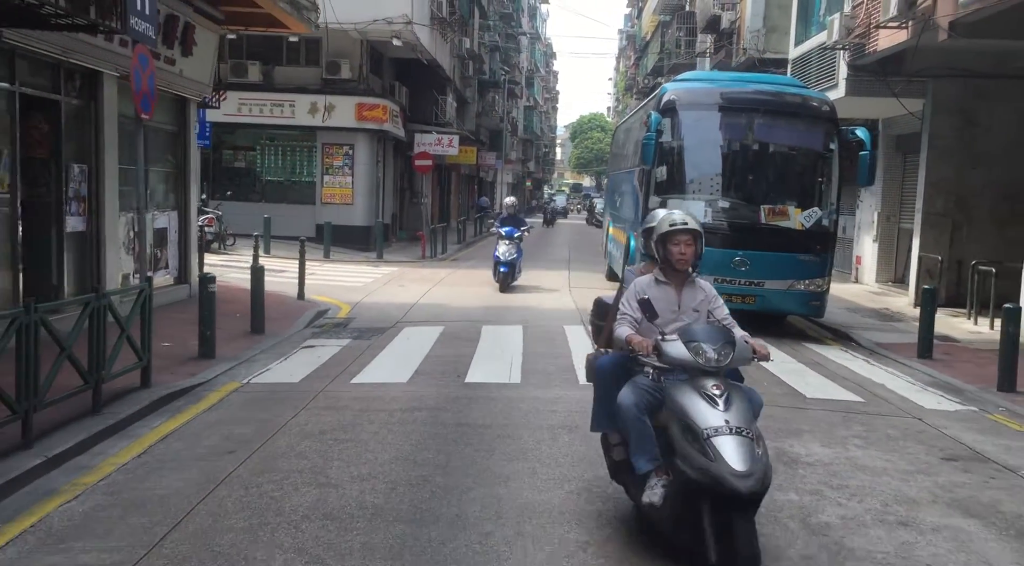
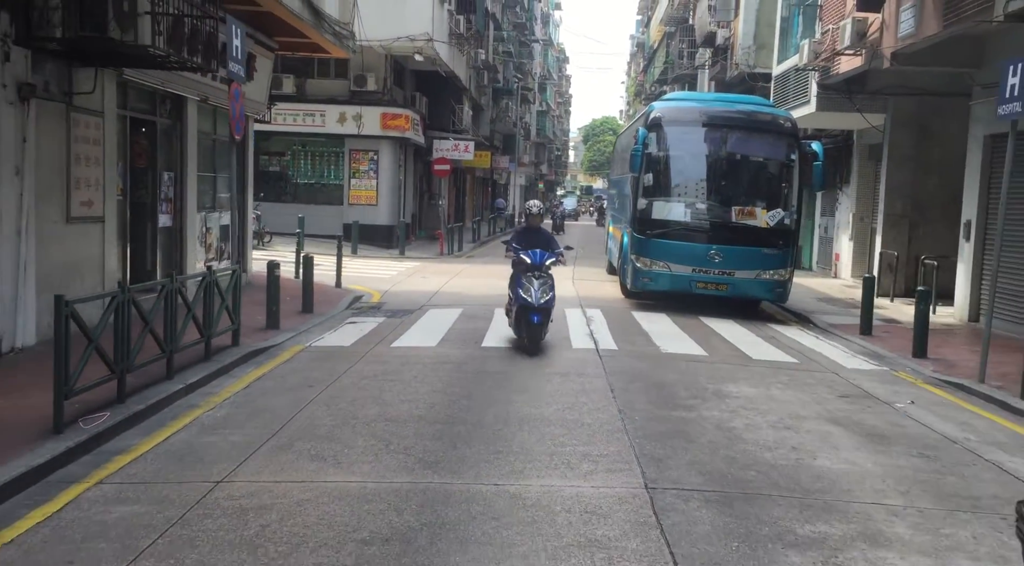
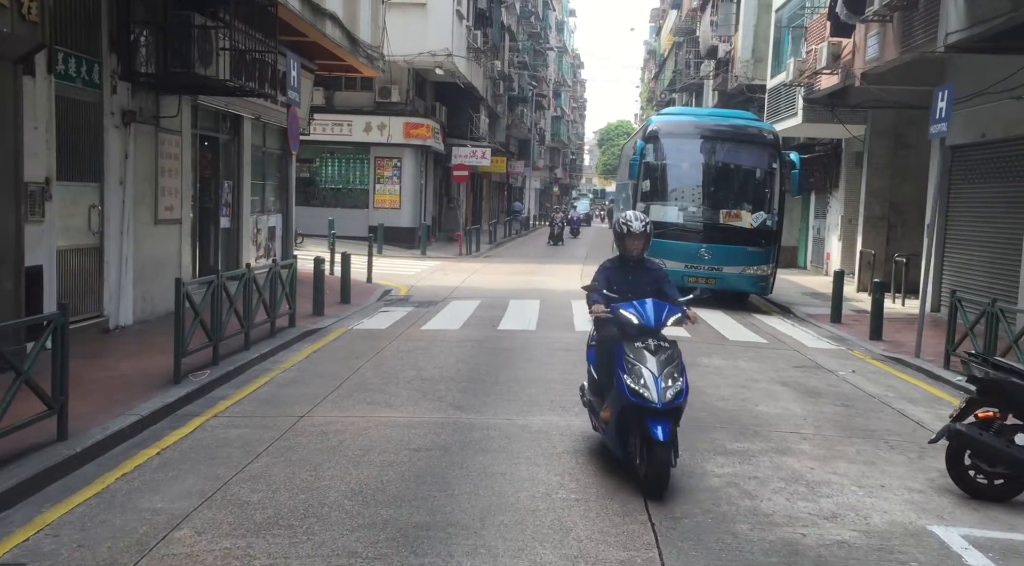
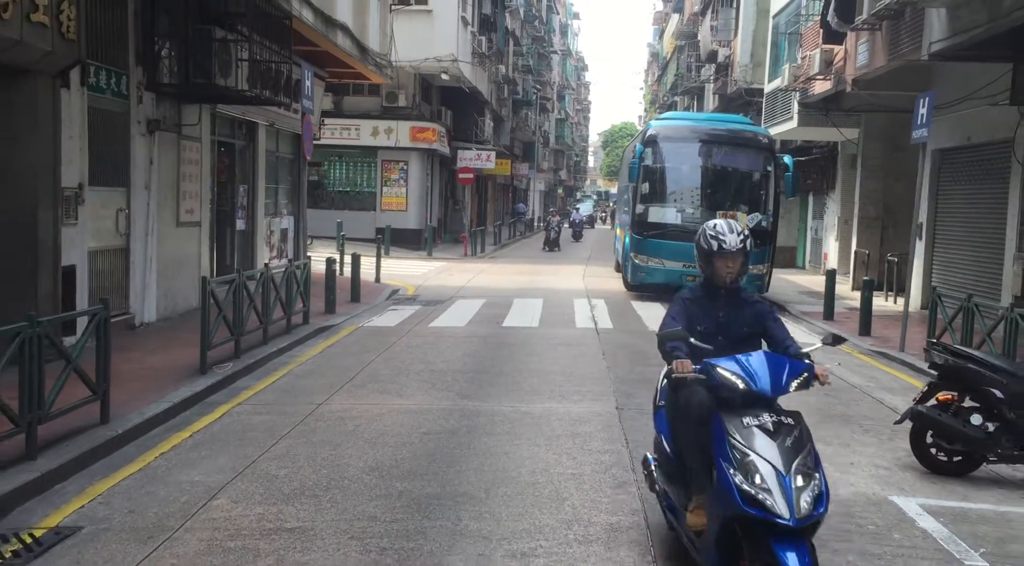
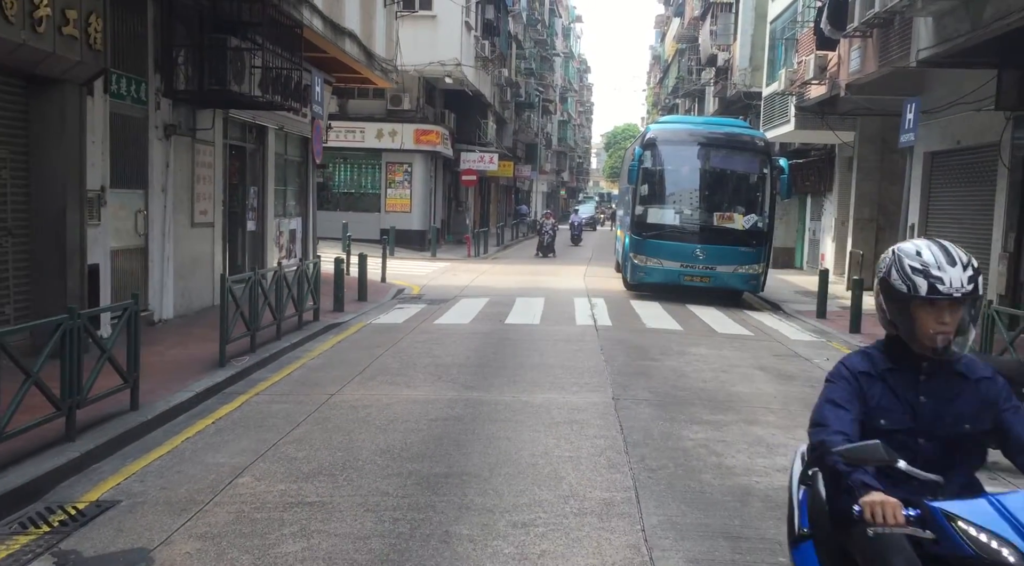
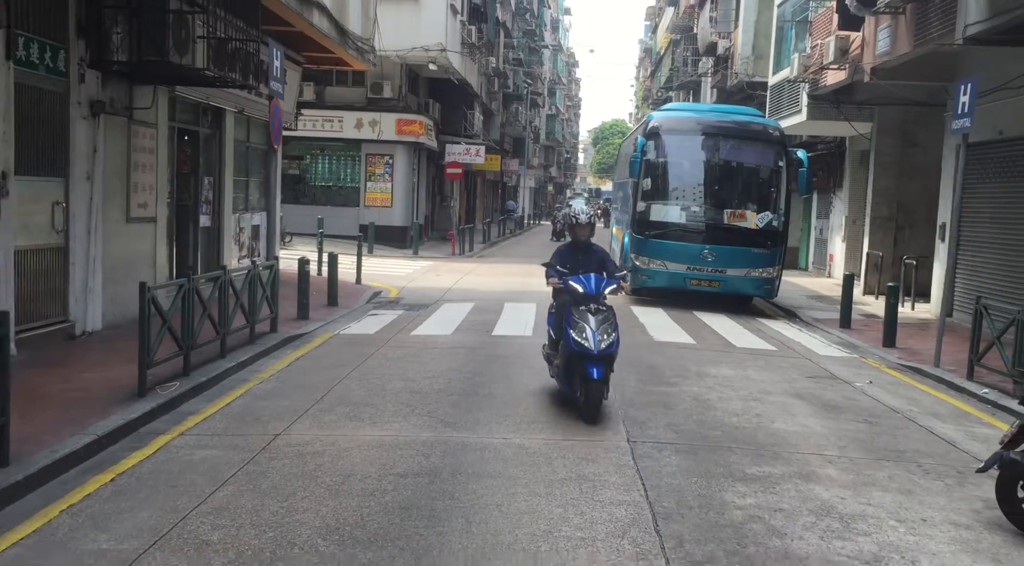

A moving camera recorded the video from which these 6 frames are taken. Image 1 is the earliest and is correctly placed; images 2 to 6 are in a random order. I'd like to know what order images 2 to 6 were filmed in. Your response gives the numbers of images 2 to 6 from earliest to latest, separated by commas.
2, 6, 3, 4, 5
